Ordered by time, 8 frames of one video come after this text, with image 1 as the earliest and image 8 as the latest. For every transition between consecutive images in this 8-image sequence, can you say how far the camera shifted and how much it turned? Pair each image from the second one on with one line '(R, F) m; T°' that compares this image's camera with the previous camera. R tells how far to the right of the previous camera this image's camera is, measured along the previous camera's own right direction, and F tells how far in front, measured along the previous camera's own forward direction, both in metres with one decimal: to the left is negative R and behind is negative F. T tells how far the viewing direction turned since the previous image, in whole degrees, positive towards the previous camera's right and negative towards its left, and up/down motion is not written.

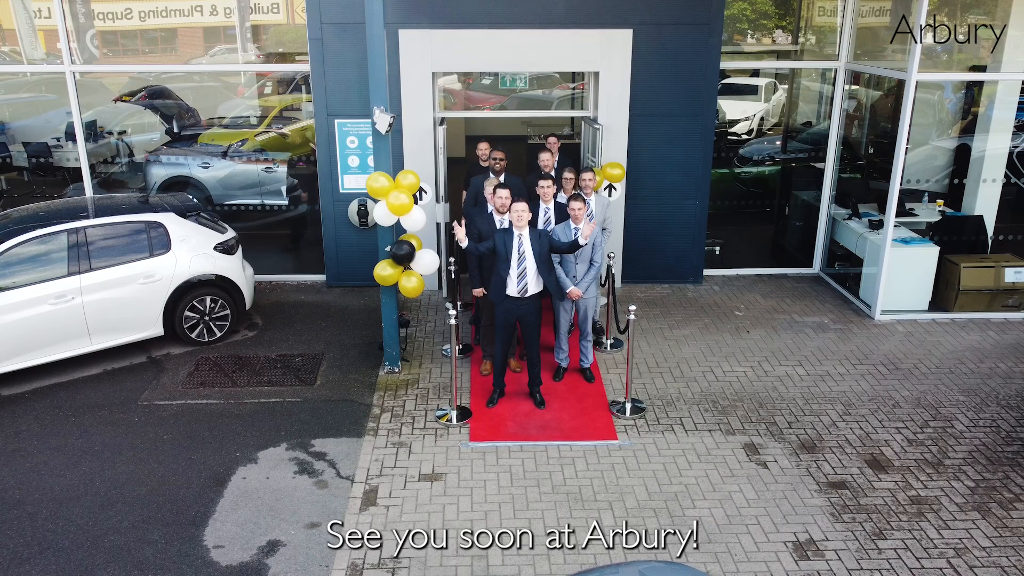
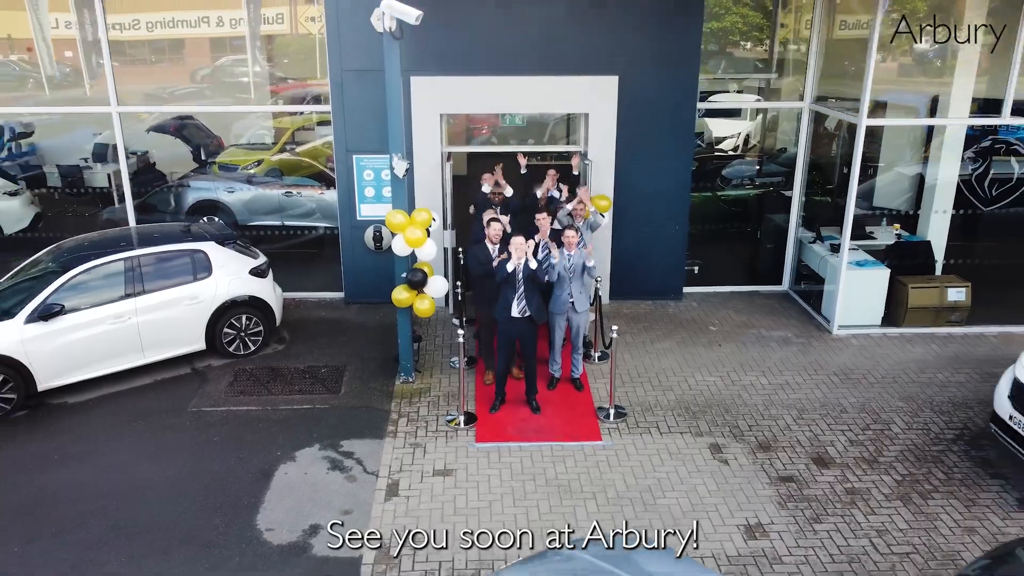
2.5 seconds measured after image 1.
(0.0, -1.0) m; 0°
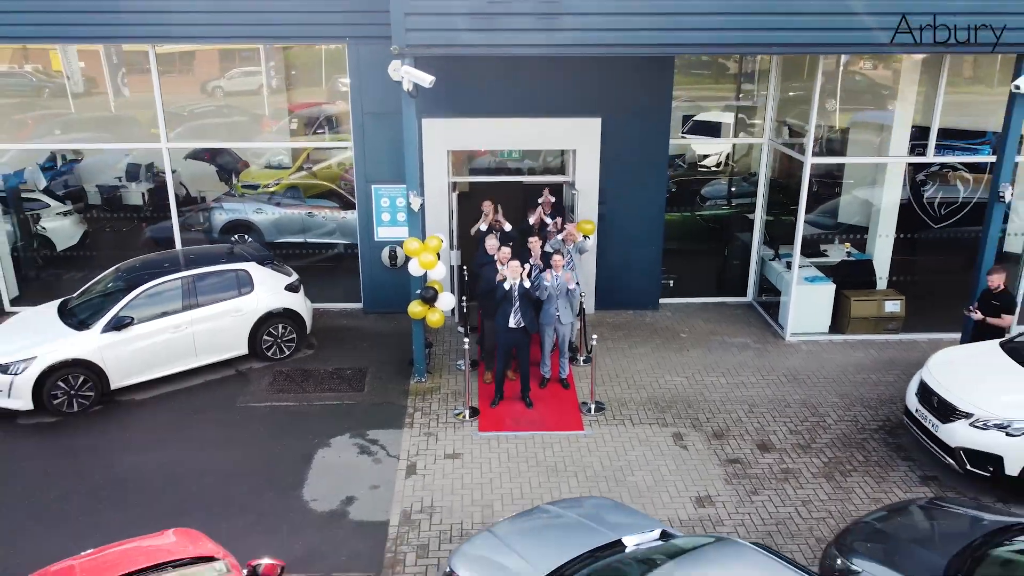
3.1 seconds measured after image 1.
(0.0, -1.4) m; 0°
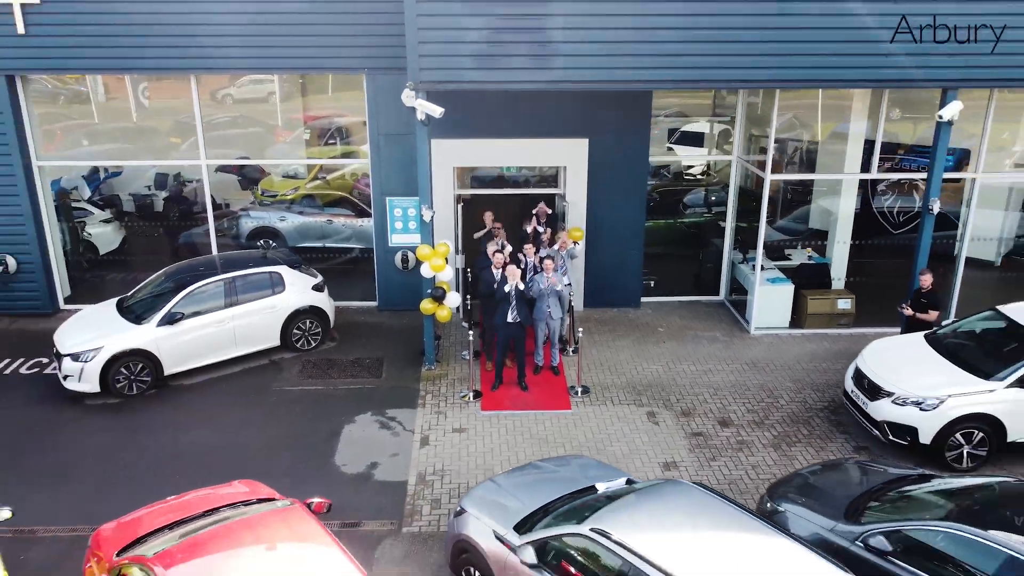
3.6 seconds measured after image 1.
(0.0, -1.4) m; 0°
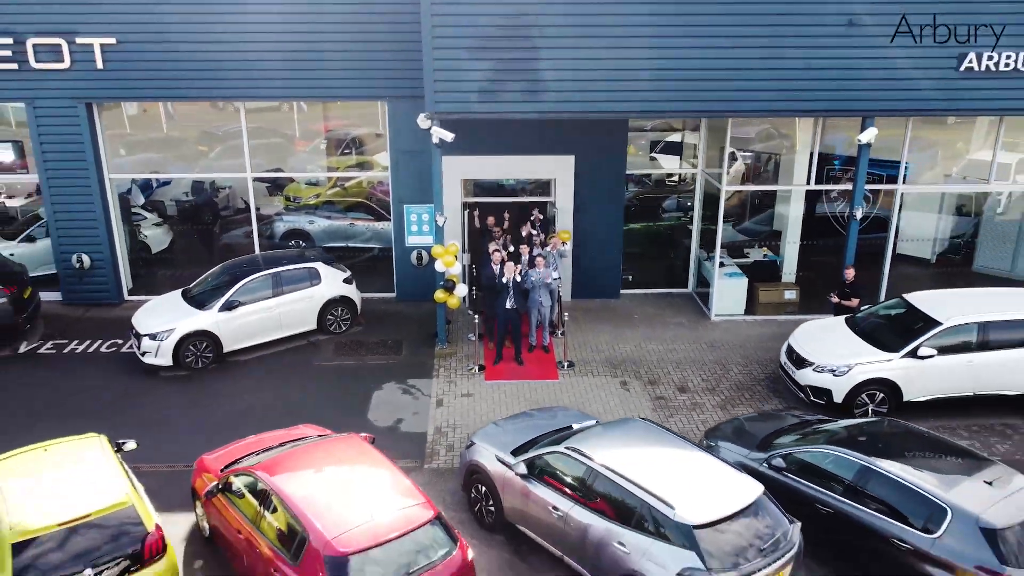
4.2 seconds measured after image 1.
(0.0, -2.2) m; 0°
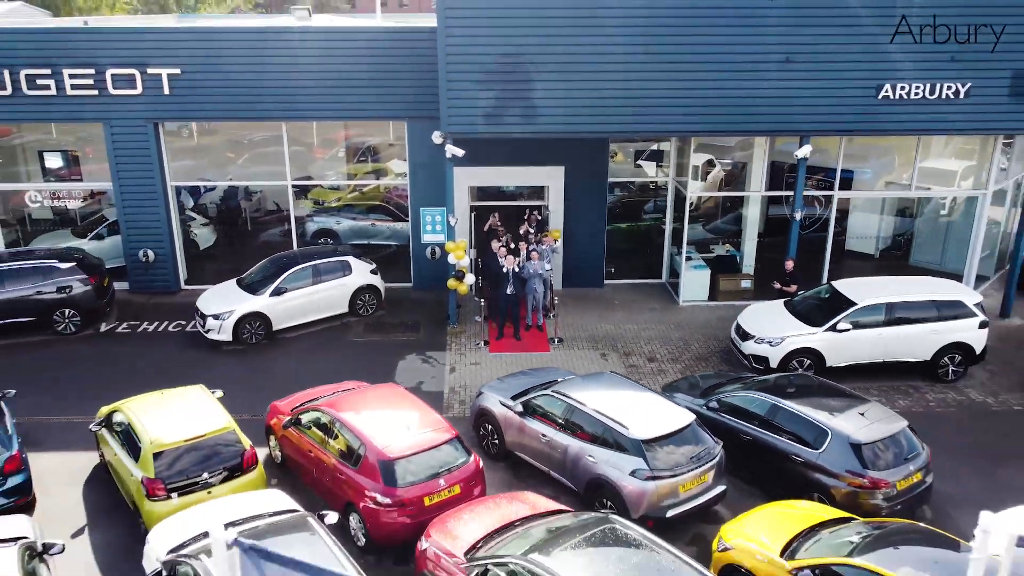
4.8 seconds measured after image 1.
(0.0, -2.6) m; 0°
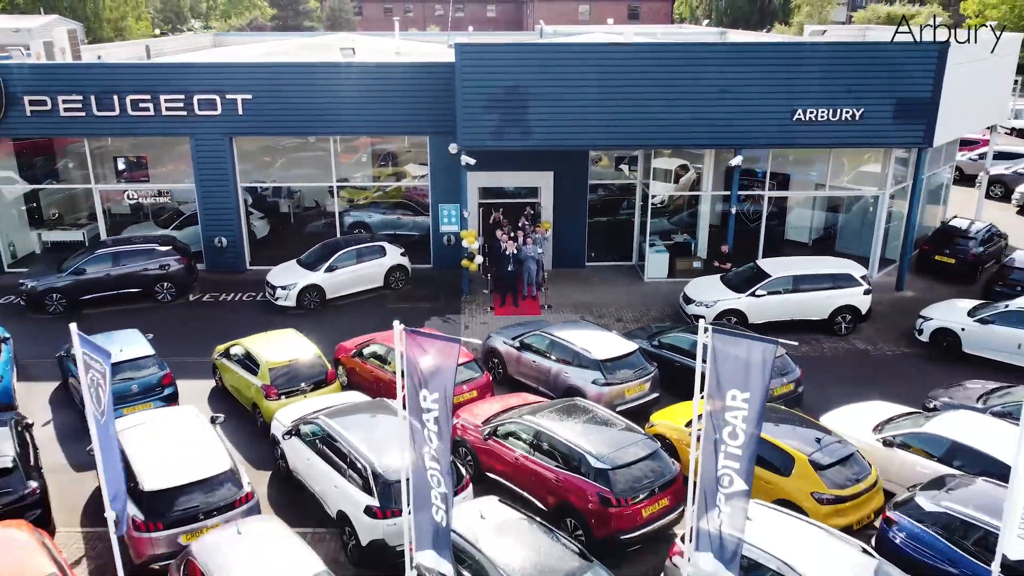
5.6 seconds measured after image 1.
(0.0, -4.4) m; 0°
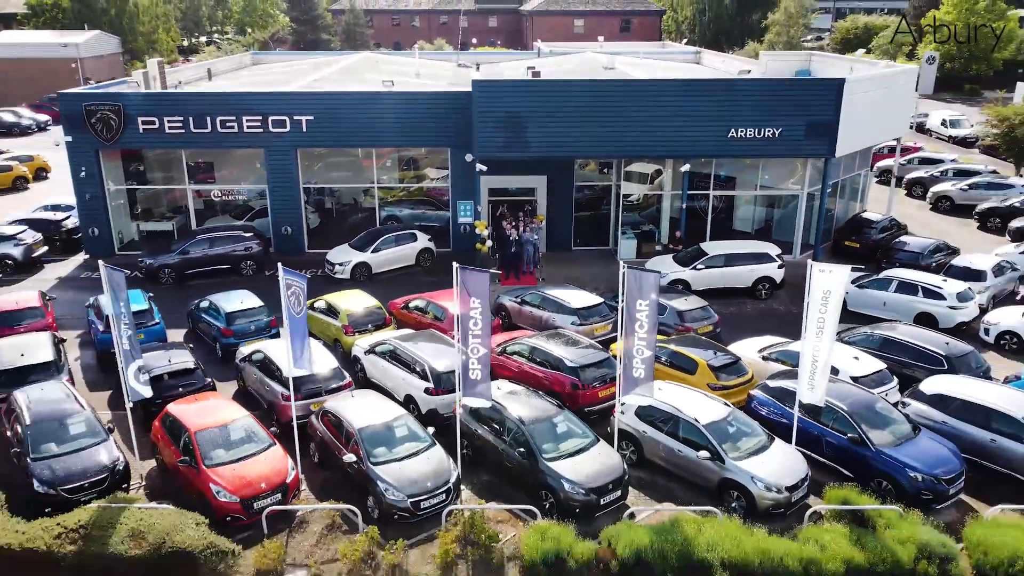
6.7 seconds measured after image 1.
(-0.1, -6.0) m; 0°
